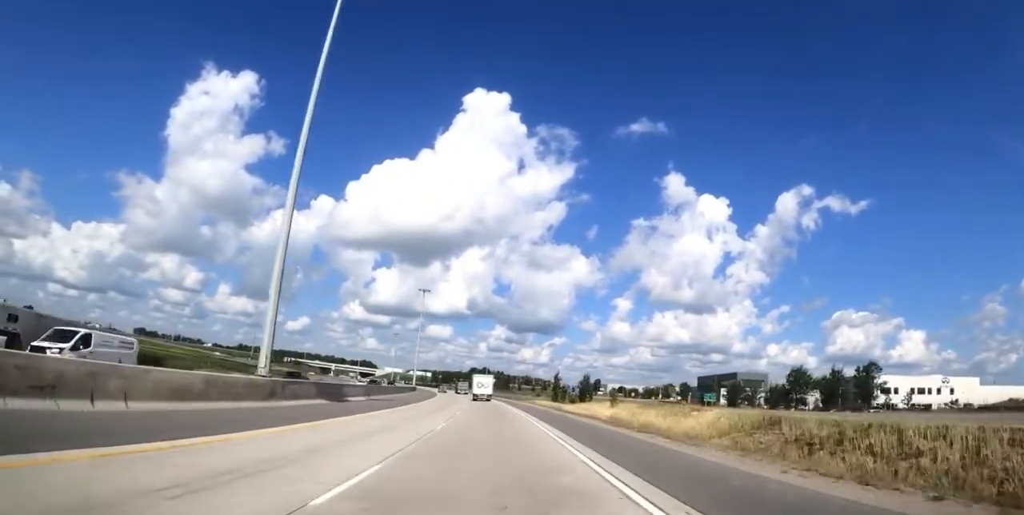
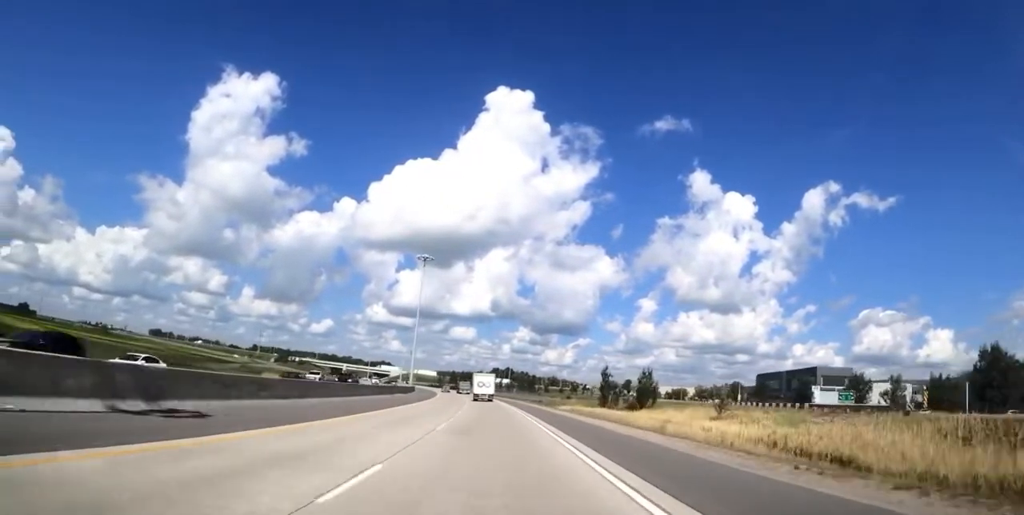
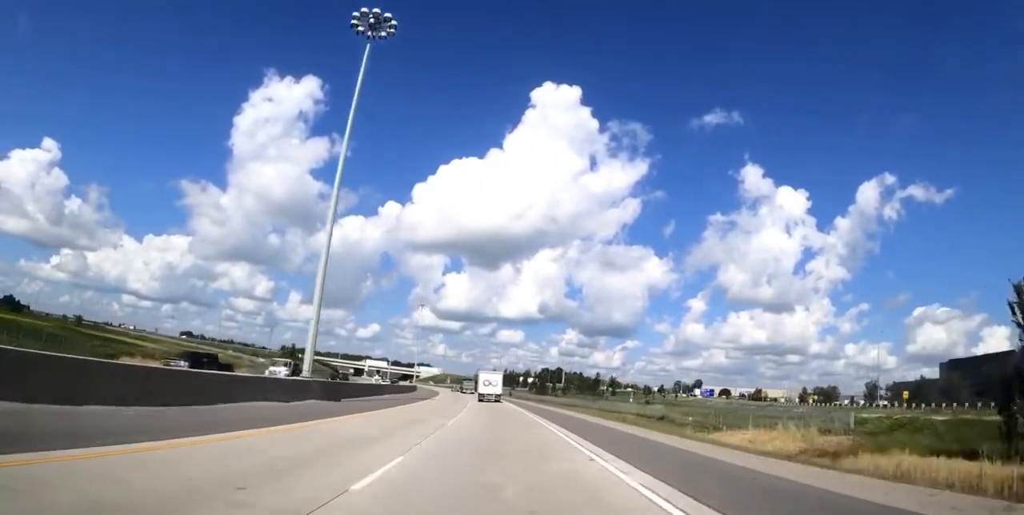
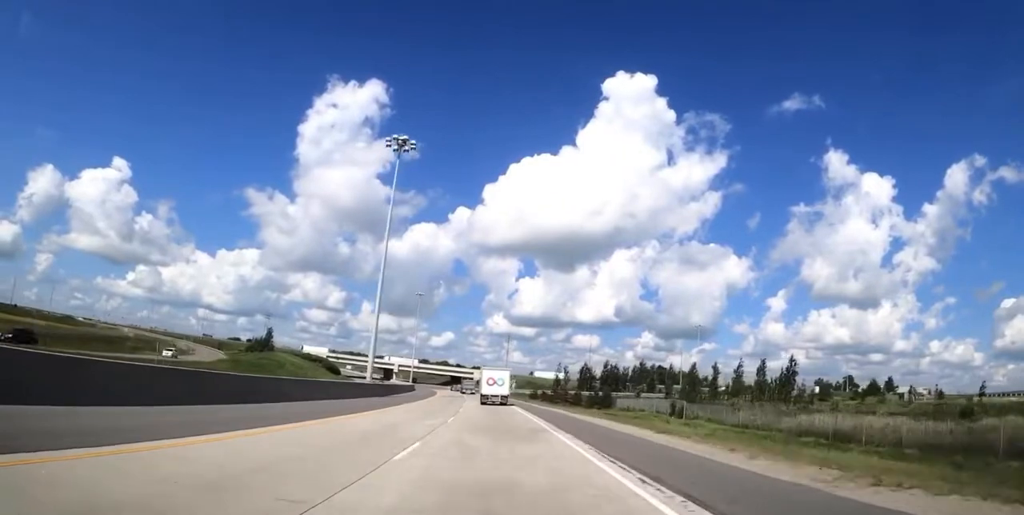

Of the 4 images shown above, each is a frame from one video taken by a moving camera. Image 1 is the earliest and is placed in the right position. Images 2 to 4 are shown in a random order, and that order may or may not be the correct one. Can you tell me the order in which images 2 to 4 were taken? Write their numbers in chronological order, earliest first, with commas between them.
2, 3, 4
